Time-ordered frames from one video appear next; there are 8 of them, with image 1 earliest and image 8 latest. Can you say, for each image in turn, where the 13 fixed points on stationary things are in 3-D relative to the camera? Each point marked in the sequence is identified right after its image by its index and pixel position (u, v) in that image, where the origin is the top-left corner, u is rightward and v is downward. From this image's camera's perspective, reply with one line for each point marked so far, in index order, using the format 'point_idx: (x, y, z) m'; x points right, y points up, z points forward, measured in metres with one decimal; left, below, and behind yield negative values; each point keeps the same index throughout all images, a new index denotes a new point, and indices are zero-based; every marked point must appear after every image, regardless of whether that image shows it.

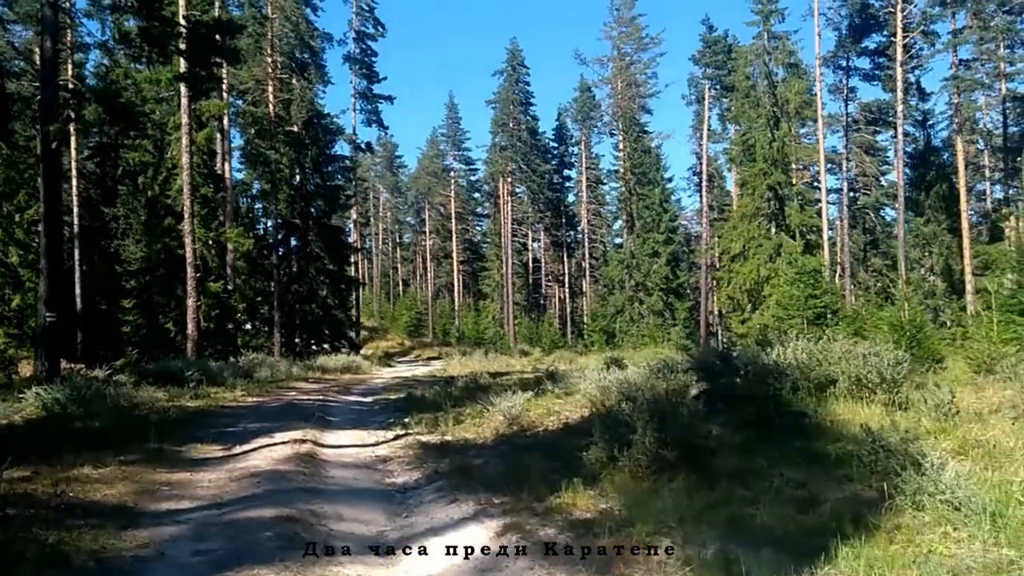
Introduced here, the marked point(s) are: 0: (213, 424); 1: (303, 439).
0: (-4.3, -2.0, +14.7) m
1: (-2.5, -1.8, +12.0) m
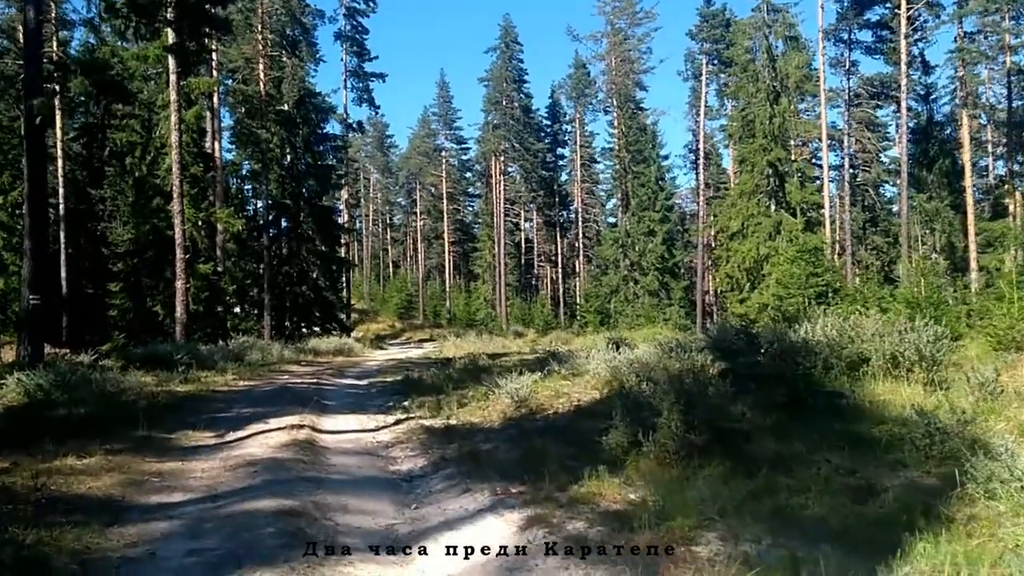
0: (-4.3, -1.7, +14.1) m
1: (-2.4, -1.5, +11.4) m
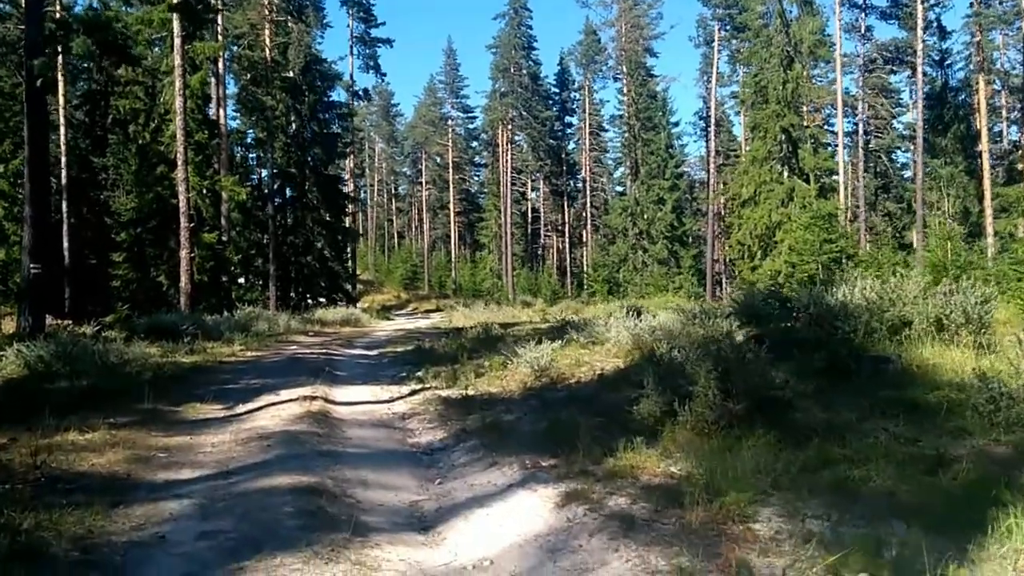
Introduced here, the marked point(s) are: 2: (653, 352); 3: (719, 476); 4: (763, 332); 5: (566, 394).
0: (-4.0, -1.3, +13.7) m
1: (-2.2, -1.2, +11.0) m
2: (+1.4, -0.7, +10.4) m
3: (+1.2, -1.1, +5.7) m
4: (+2.5, -0.4, +9.9) m
5: (+0.5, -1.0, +9.9) m
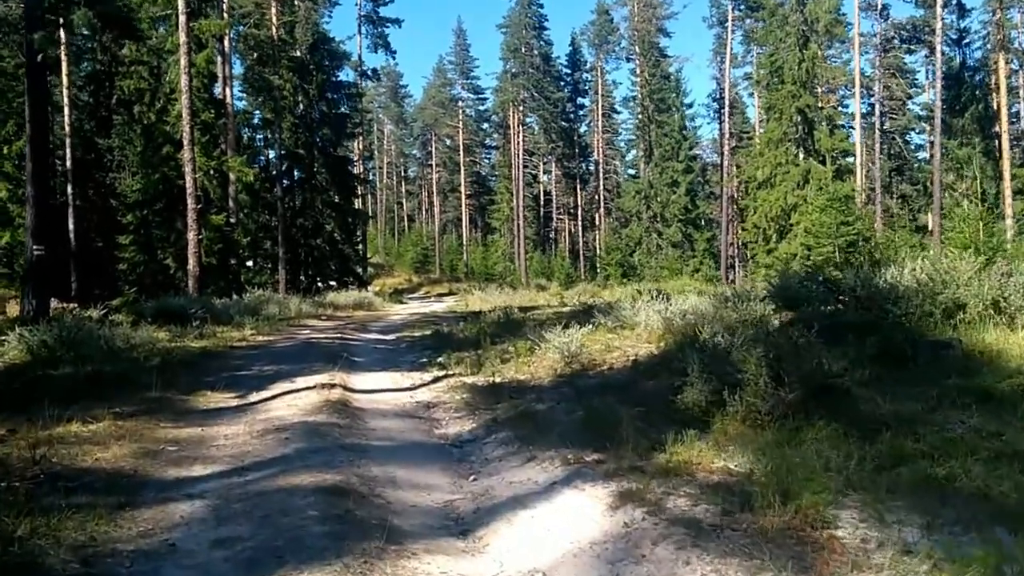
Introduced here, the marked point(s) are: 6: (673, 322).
0: (-3.7, -1.0, +13.2) m
1: (-1.9, -1.0, +10.5) m
2: (+1.7, -0.5, +9.9) m
3: (+1.4, -1.0, +5.2) m
4: (+2.7, -0.3, +9.4) m
5: (+0.8, -0.9, +9.4) m
6: (+1.9, -0.5, +11.7) m
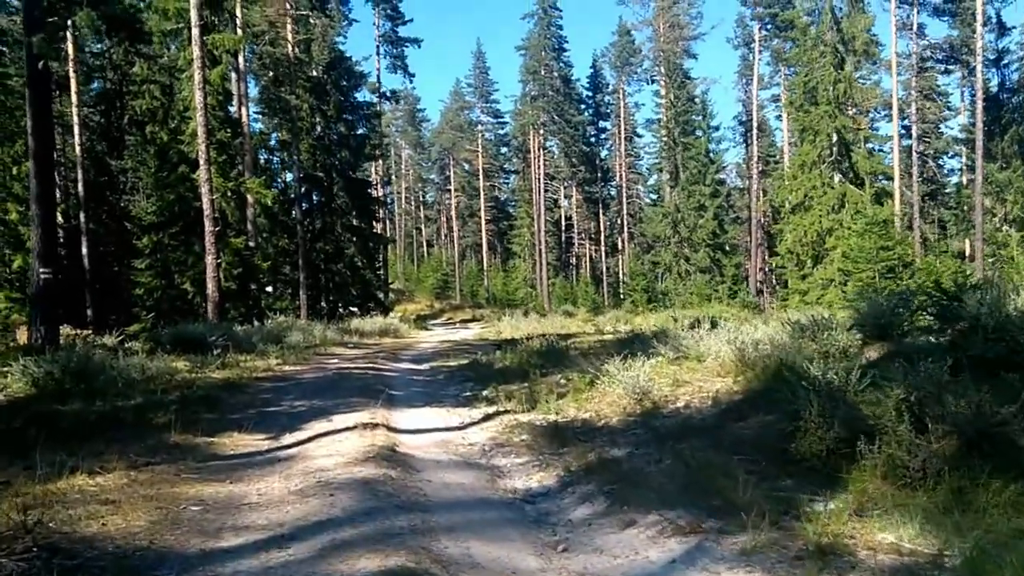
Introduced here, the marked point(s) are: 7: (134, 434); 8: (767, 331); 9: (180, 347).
0: (-3.1, -1.4, +12.1) m
1: (-1.3, -1.3, +9.4) m
2: (+2.3, -0.7, +8.7) m
3: (+1.9, -1.1, +4.1) m
4: (+3.3, -0.5, +8.2) m
5: (+1.4, -1.1, +8.3) m
6: (+2.5, -0.7, +10.6) m
7: (-3.4, -1.3, +9.3) m
8: (+3.1, -0.5, +12.0) m
9: (-5.9, -1.1, +18.2) m
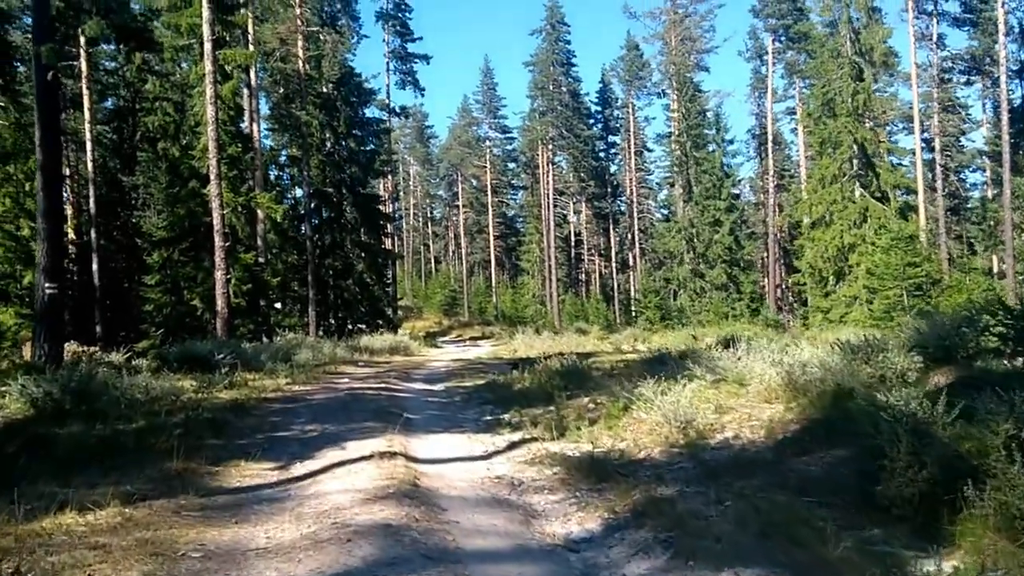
0: (-2.8, -1.6, +11.4) m
1: (-1.0, -1.4, +8.6) m
2: (+2.5, -0.9, +7.9) m
3: (+2.1, -1.1, +3.3) m
4: (+3.5, -0.6, +7.4) m
5: (+1.6, -1.2, +7.5) m
6: (+2.8, -0.9, +9.8) m
7: (-3.1, -1.4, +8.6) m
8: (+3.4, -0.7, +11.2) m
9: (-5.6, -1.3, +17.5) m
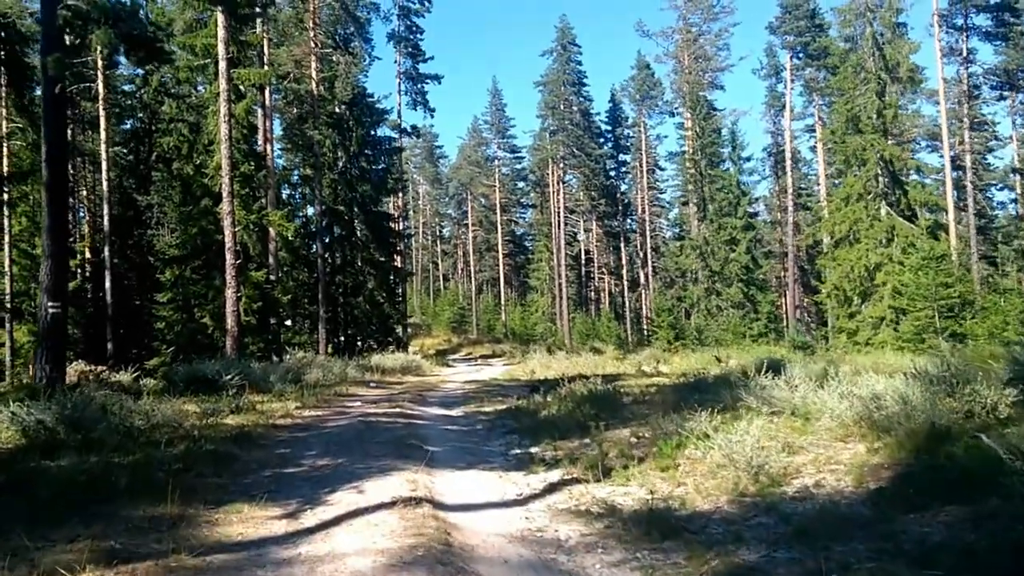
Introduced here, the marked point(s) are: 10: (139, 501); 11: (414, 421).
0: (-2.5, -1.7, +10.3) m
1: (-0.7, -1.6, +7.5) m
2: (+2.8, -1.0, +6.8) m
3: (+2.4, -1.2, +2.2) m
4: (+3.8, -0.8, +6.3) m
5: (+1.9, -1.4, +6.3) m
6: (+3.1, -1.1, +8.6) m
7: (-2.8, -1.6, +7.5) m
8: (+3.7, -0.9, +10.1) m
9: (-5.2, -1.6, +16.4) m
10: (-2.8, -1.6, +7.6) m
11: (-1.5, -1.9, +14.6) m
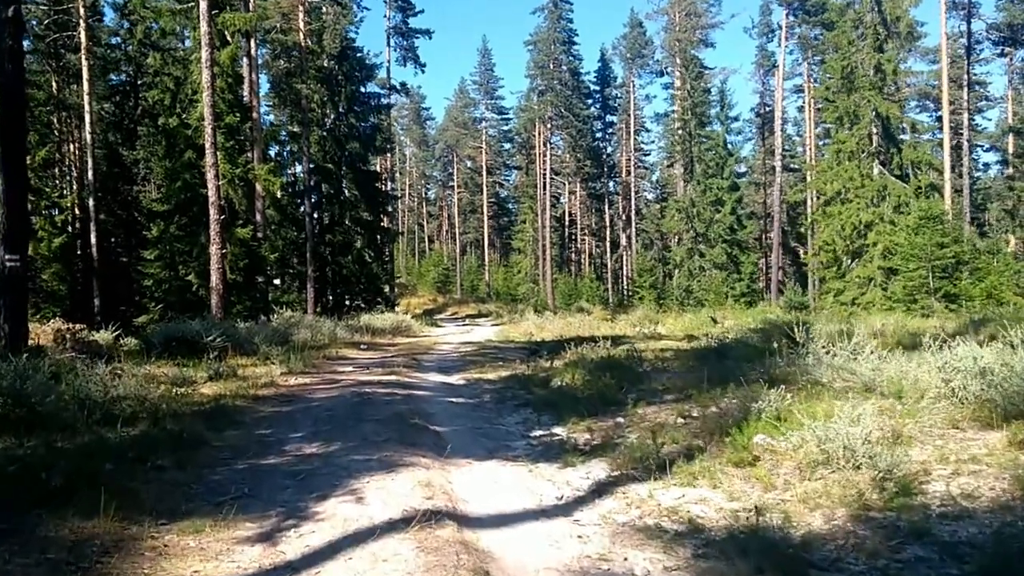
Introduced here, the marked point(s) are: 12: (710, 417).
0: (-2.3, -1.3, +8.5) m
1: (-0.5, -1.3, +5.8) m
2: (+3.1, -0.8, +5.1) m
3: (+2.7, -1.2, +0.4) m
4: (+4.1, -0.5, +4.6) m
5: (+2.2, -1.1, +4.6) m
6: (+3.3, -0.8, +6.9) m
7: (-2.6, -1.3, +5.7) m
8: (+3.9, -0.5, +8.4) m
9: (-5.1, -0.9, +14.6) m
10: (-2.6, -1.3, +5.8) m
11: (-1.3, -1.3, +12.8) m
12: (+1.6, -1.0, +8.1) m
